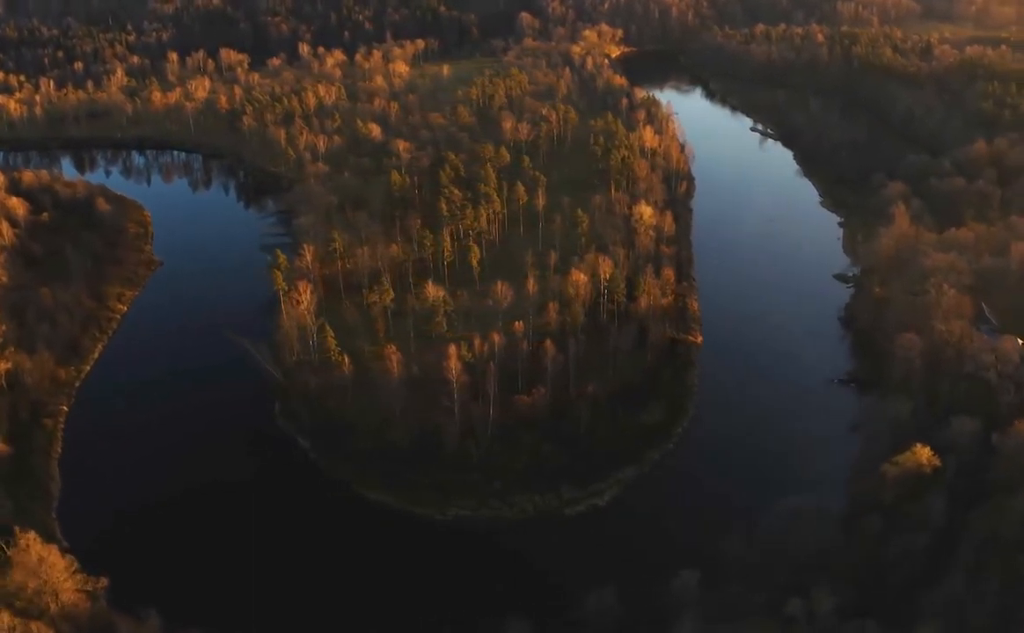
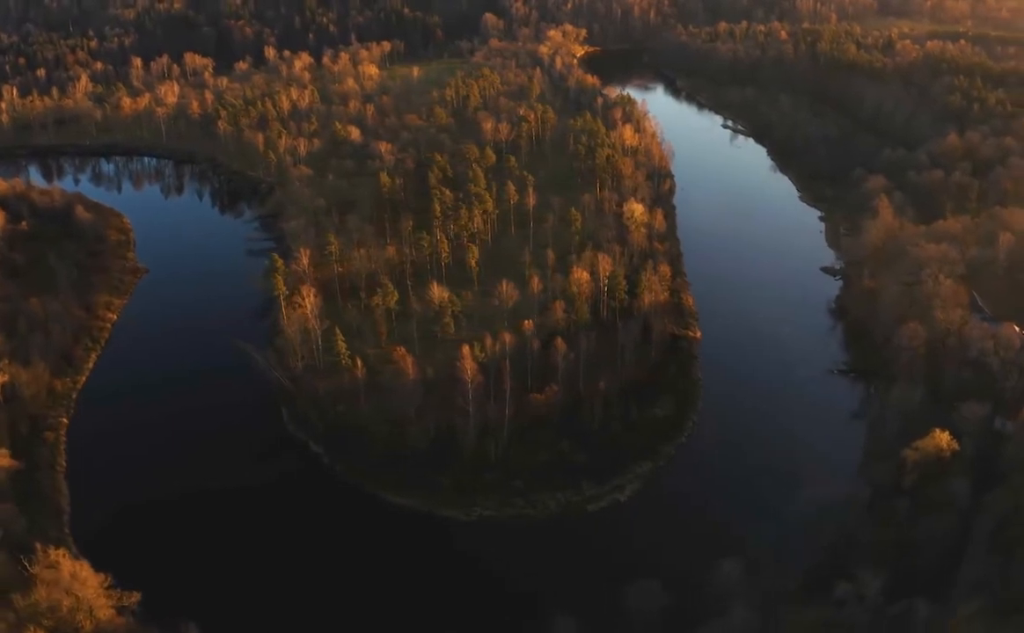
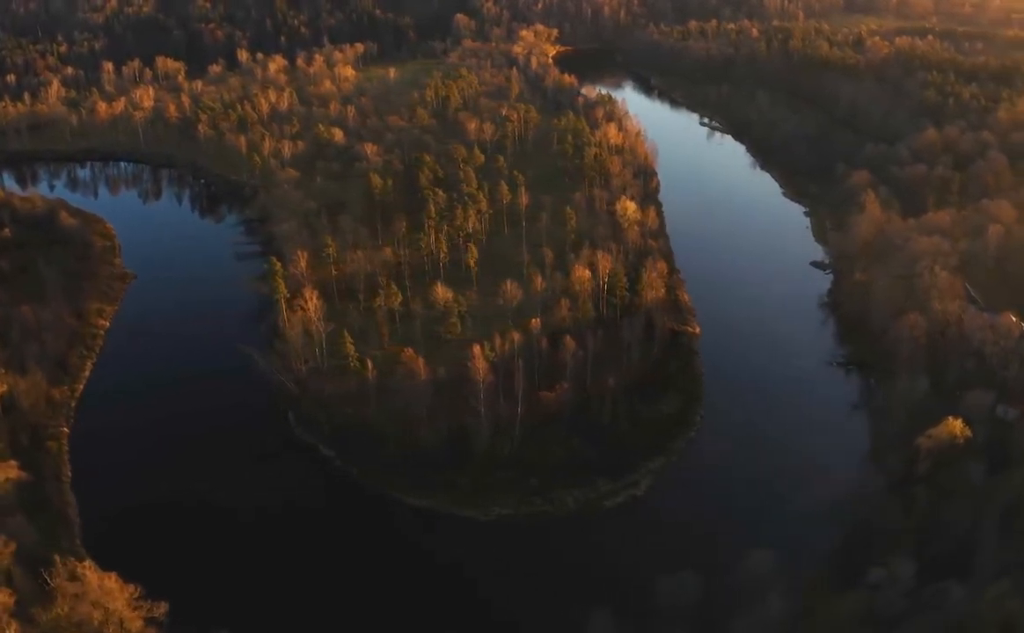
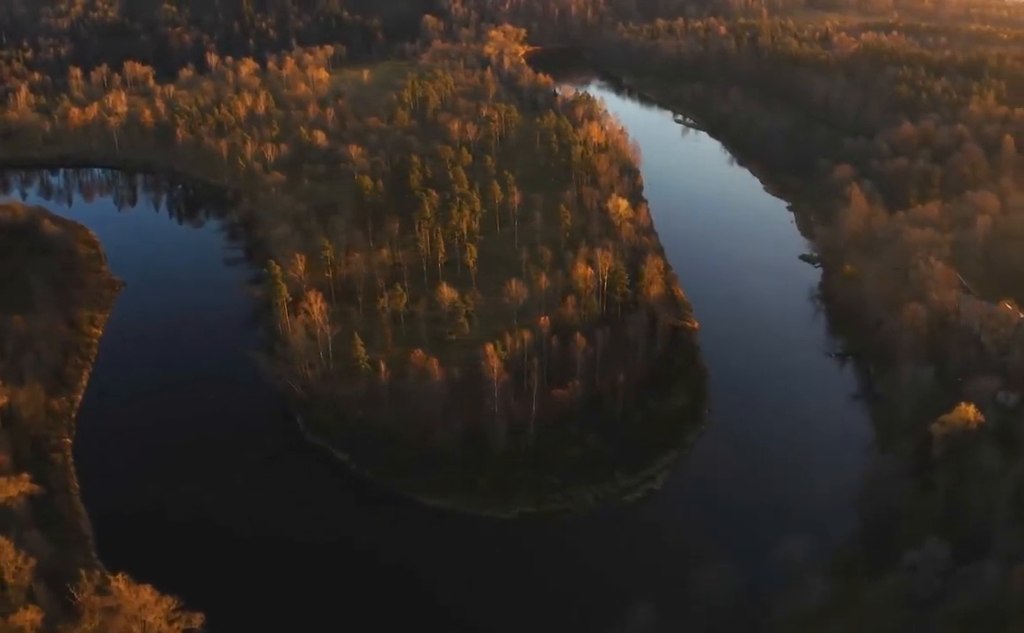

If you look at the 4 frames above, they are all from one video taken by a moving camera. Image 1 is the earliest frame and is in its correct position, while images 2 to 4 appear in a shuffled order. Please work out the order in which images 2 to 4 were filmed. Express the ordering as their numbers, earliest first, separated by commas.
2, 3, 4
